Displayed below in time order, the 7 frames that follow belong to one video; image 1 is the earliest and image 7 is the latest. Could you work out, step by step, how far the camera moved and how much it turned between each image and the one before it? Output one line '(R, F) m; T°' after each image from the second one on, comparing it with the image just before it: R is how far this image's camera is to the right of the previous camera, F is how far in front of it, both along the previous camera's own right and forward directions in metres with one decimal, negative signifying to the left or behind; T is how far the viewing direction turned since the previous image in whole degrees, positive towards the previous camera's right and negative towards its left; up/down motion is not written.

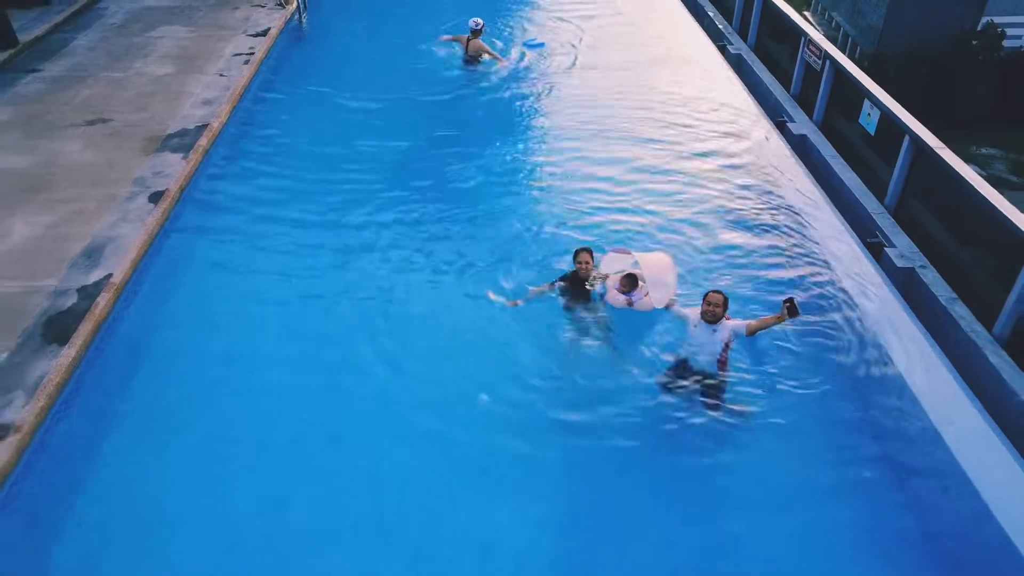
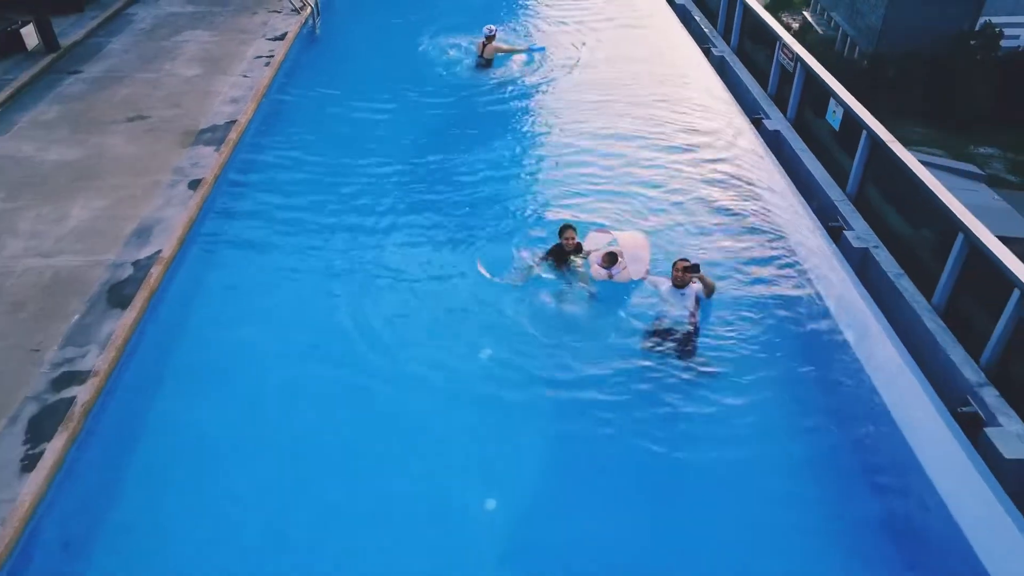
(0.0, -0.7) m; 0°
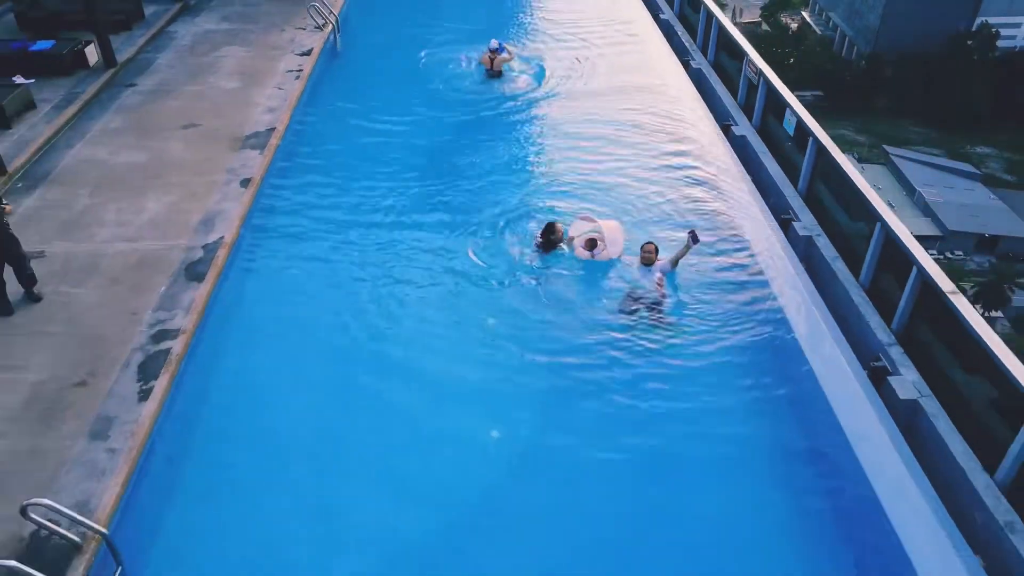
(0.0, -1.2) m; 0°
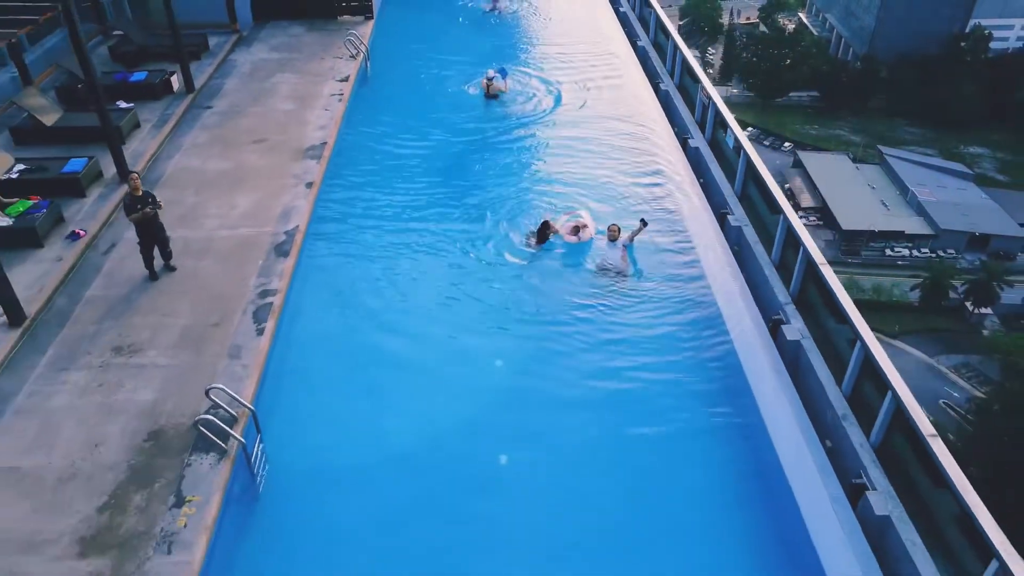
(0.0, -2.3) m; 0°
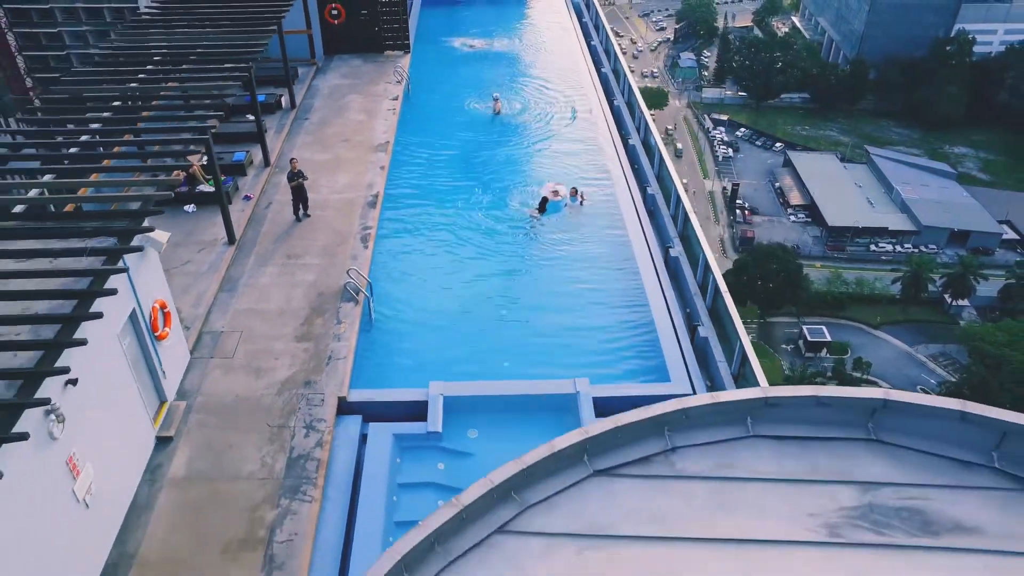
(+0.1, -5.6) m; 0°
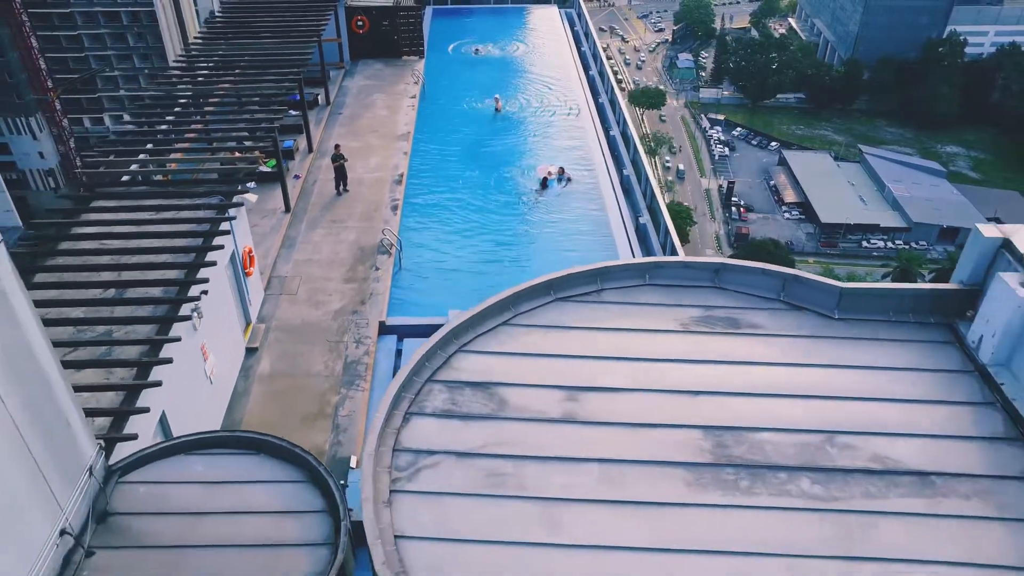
(0.0, -3.2) m; 0°
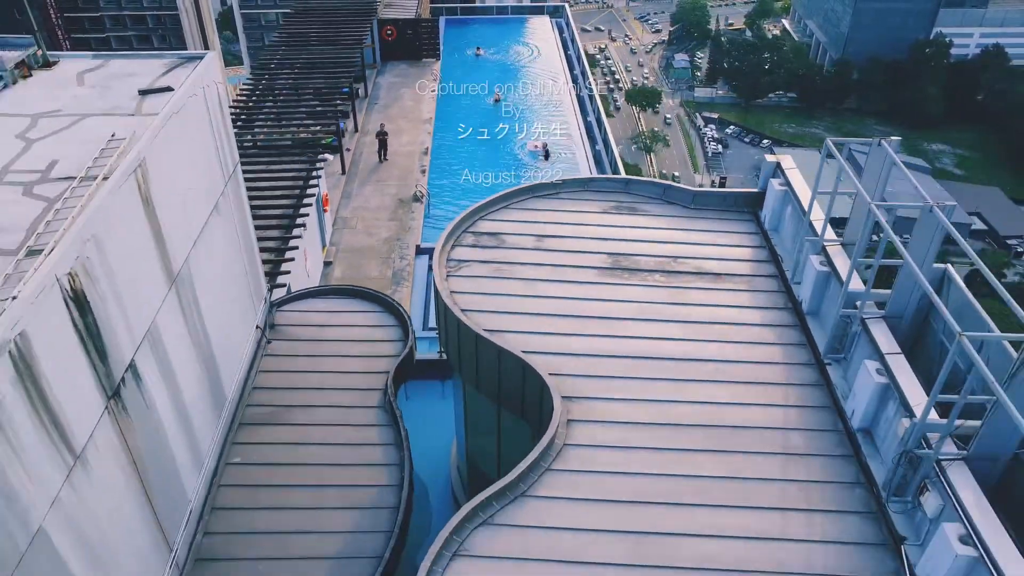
(+0.1, -5.5) m; 0°
